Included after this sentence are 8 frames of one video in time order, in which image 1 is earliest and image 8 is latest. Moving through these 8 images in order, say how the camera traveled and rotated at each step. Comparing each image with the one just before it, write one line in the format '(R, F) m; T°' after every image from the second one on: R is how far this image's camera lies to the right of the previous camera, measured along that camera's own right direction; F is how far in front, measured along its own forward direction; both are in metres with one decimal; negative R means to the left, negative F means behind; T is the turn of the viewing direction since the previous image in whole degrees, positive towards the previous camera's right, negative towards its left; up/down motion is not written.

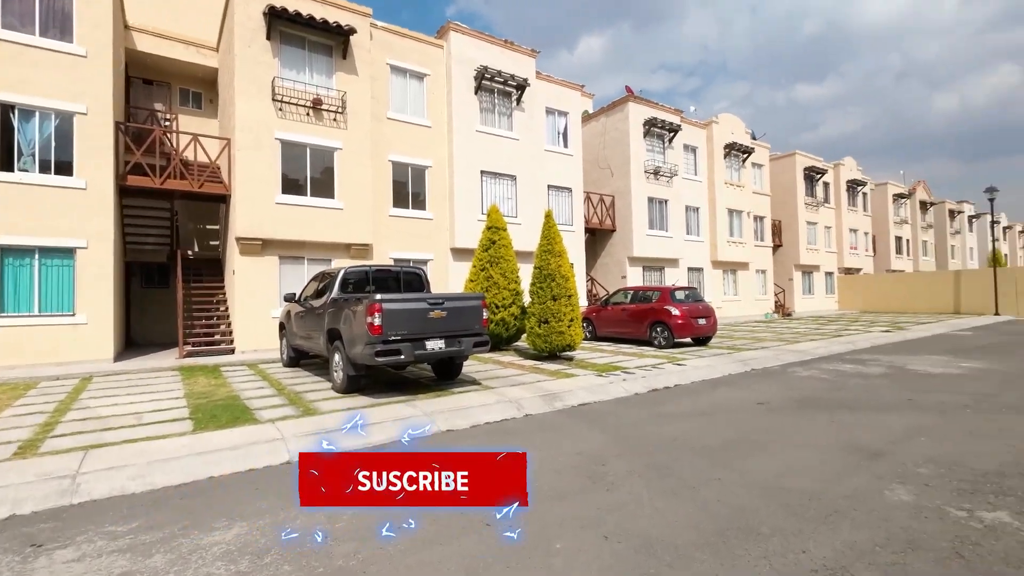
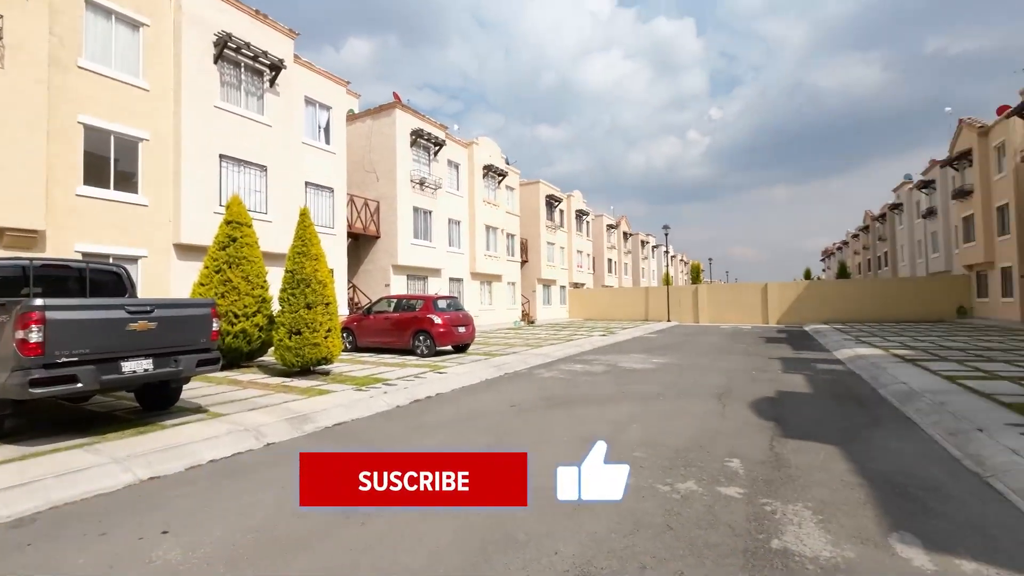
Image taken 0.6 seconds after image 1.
(+0.1, +0.4) m; +27°
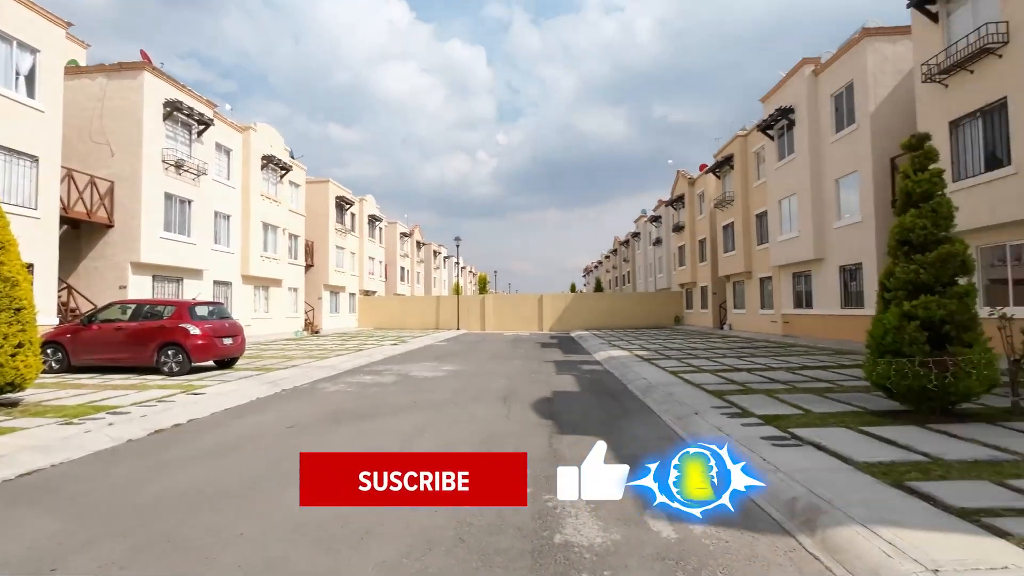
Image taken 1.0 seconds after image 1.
(0.0, +0.2) m; +24°
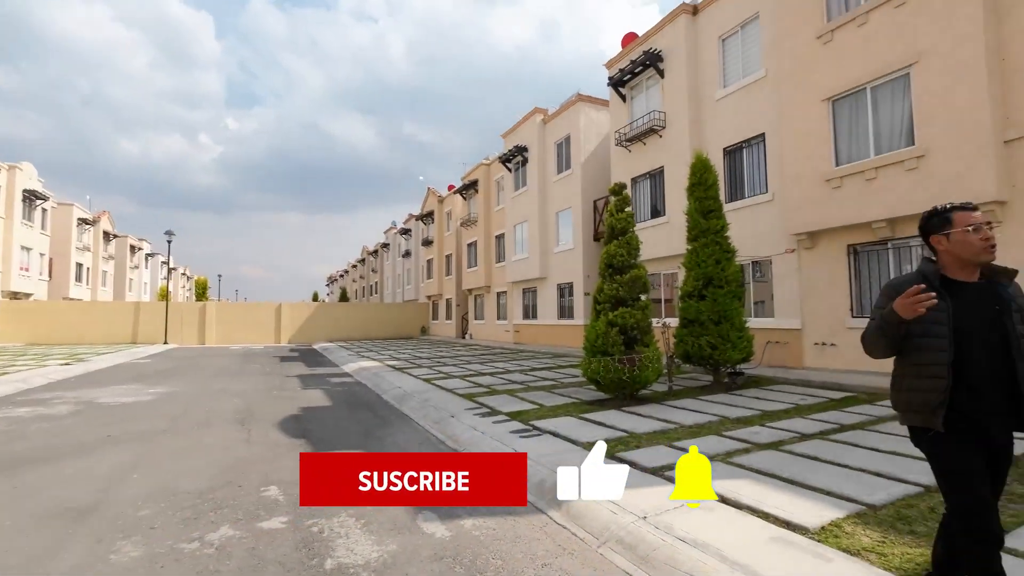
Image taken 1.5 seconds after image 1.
(-0.3, +0.1) m; +29°
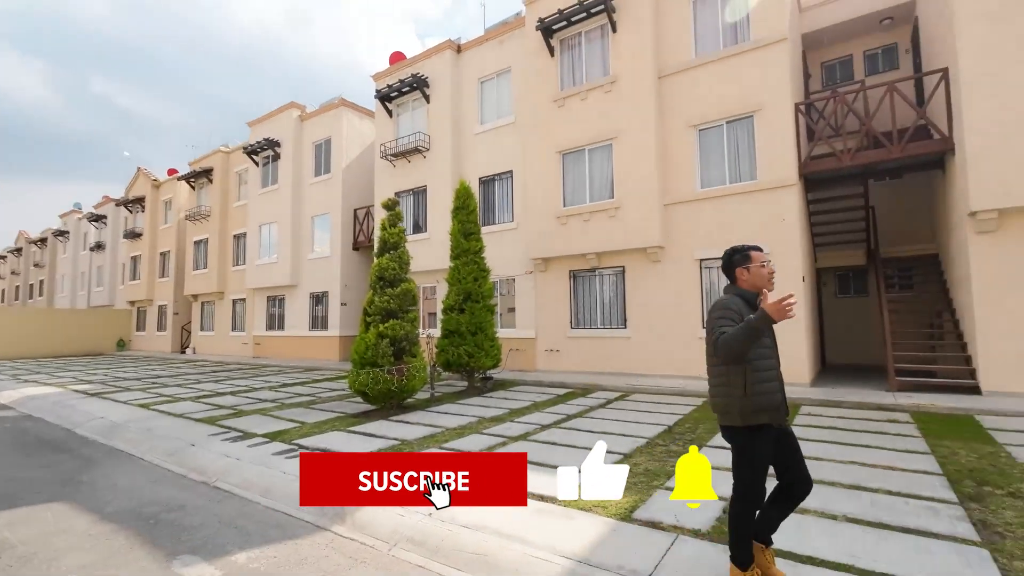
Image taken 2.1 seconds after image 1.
(-0.4, -0.2) m; +29°
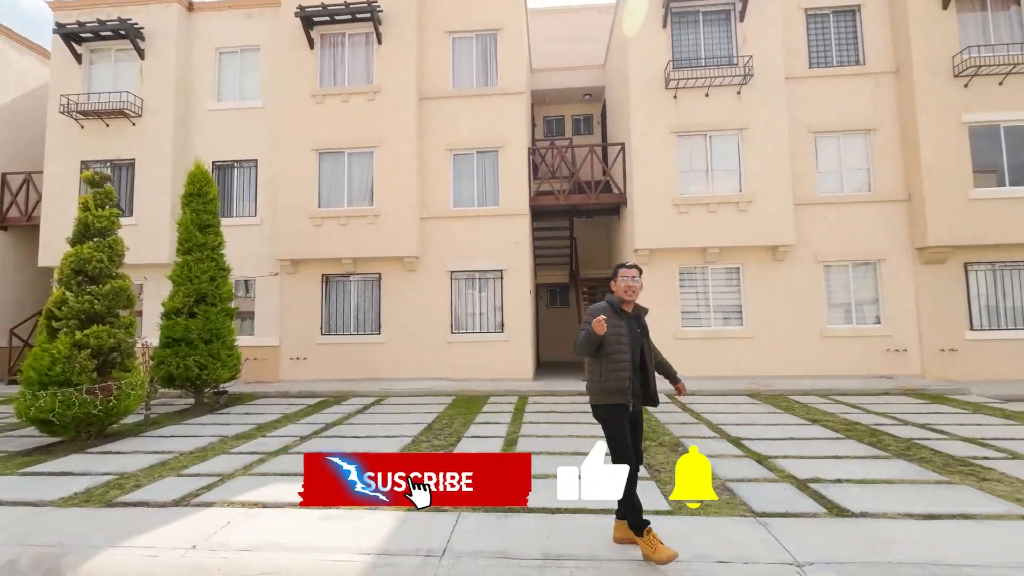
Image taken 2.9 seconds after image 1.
(-0.6, -0.2) m; +31°
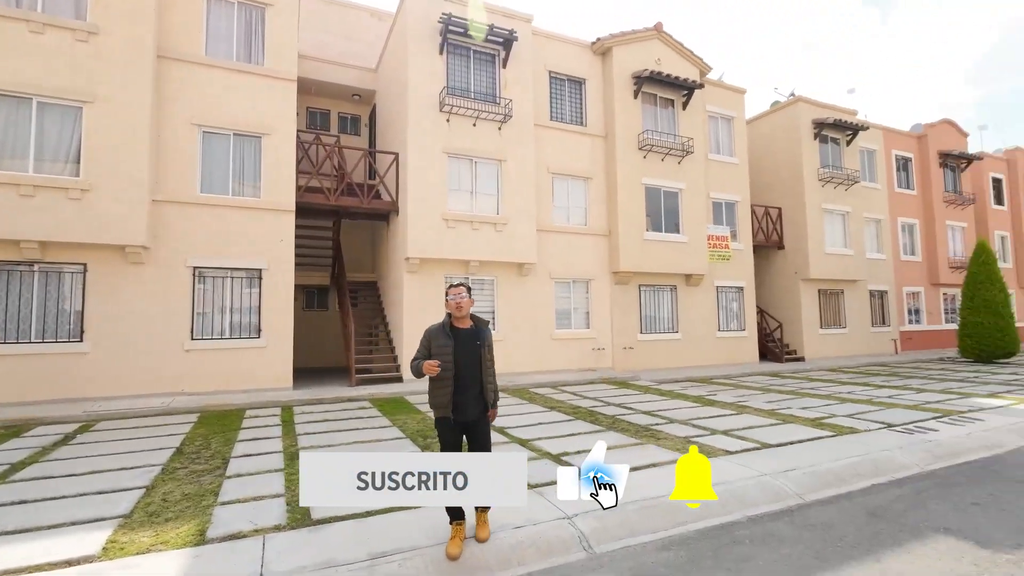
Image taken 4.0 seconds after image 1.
(-0.7, -0.2) m; +30°
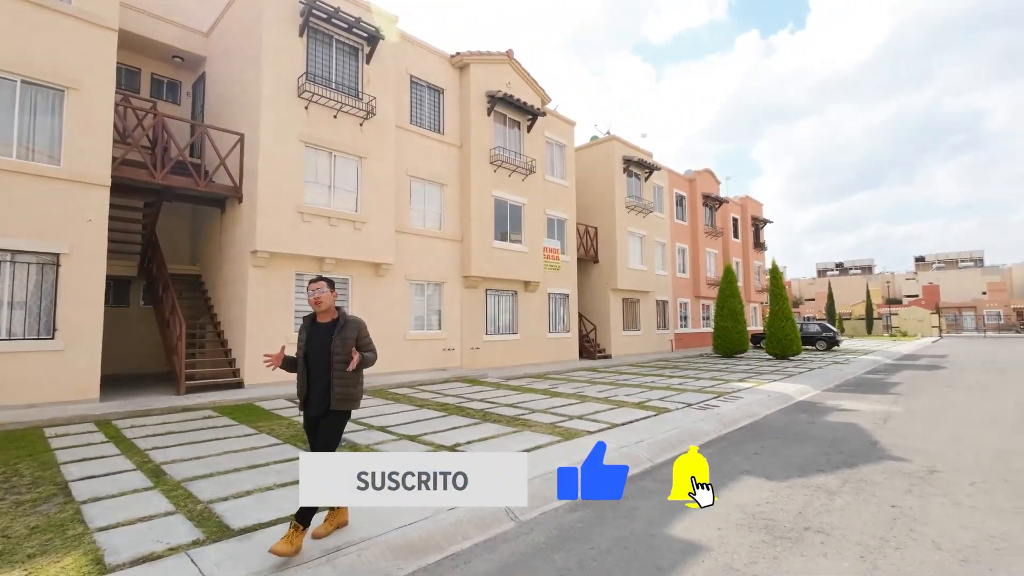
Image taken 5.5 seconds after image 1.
(-1.2, -0.3) m; +21°
